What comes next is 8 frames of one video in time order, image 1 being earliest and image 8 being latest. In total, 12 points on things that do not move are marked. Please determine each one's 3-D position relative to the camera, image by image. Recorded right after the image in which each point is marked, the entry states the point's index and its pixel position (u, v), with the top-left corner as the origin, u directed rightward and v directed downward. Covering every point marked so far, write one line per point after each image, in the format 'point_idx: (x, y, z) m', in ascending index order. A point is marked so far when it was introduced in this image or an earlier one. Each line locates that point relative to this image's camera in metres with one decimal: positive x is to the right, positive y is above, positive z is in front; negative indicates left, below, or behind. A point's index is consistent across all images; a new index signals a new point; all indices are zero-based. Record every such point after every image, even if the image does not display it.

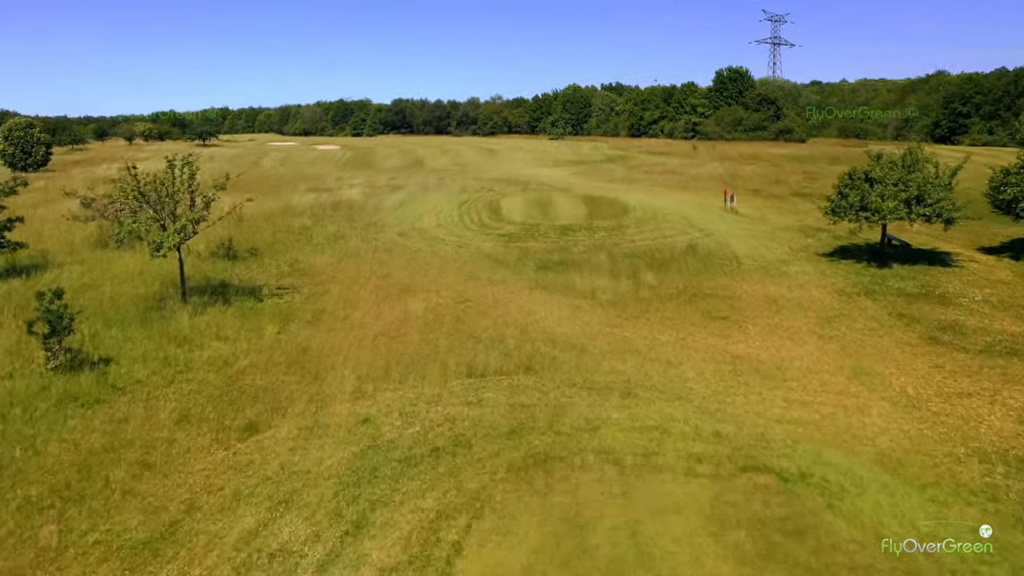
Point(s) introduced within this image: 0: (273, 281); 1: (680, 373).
0: (-5.1, +0.1, +17.3) m
1: (+2.4, -1.2, +11.7) m
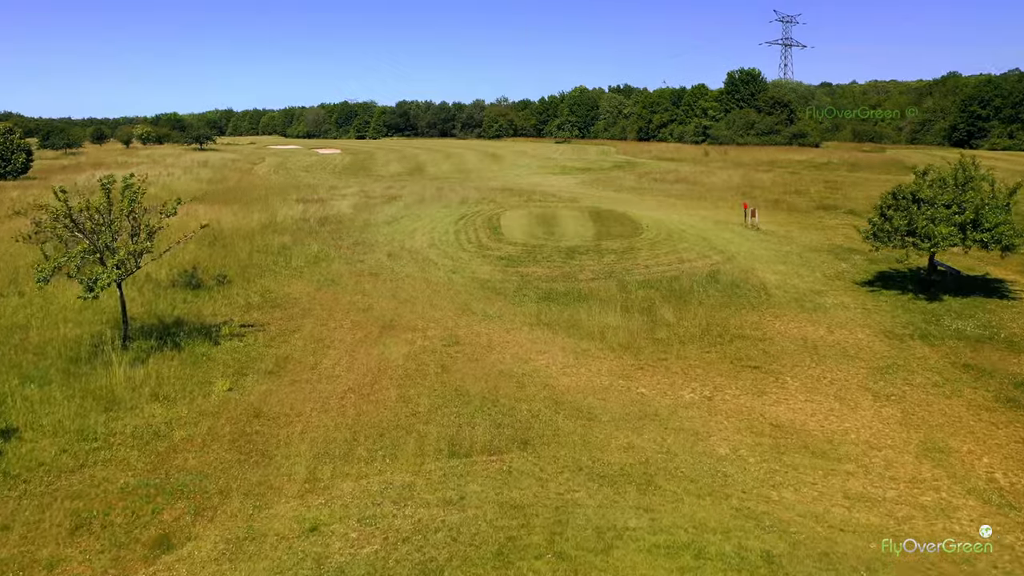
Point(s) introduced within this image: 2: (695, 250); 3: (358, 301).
0: (-5.1, -0.5, +15.2) m
1: (+2.3, -1.9, +9.5) m
2: (+4.5, +0.9, +20.0) m
3: (-3.2, -0.3, +16.8) m
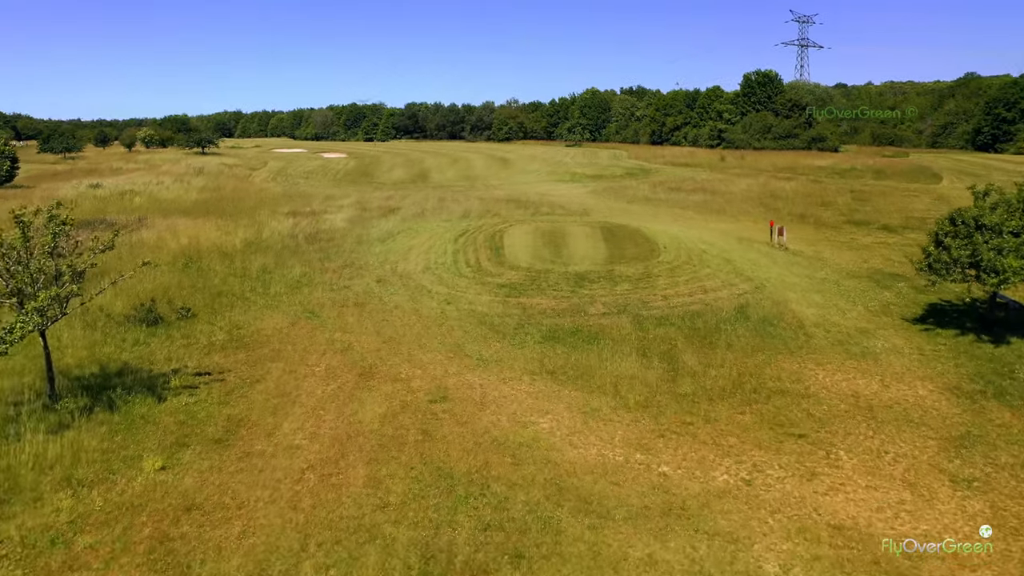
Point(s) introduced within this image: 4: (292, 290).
0: (-5.1, -1.2, +13.2) m
1: (+2.2, -2.6, +7.4) m
2: (+4.5, +0.2, +17.8) m
3: (-3.2, -0.9, +14.8) m
4: (-4.9, 0.0, +18.3) m
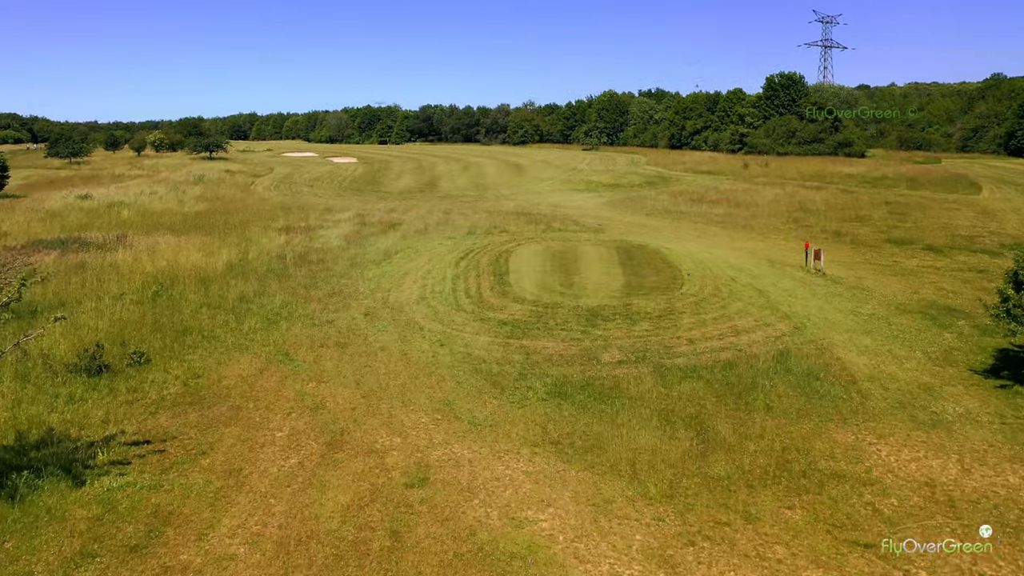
0: (-5.2, -1.9, +11.2) m
1: (+2.1, -3.3, +5.3) m
2: (+4.6, -0.5, +15.6) m
3: (-3.2, -1.6, +12.7) m
4: (-4.9, -0.7, +16.3) m
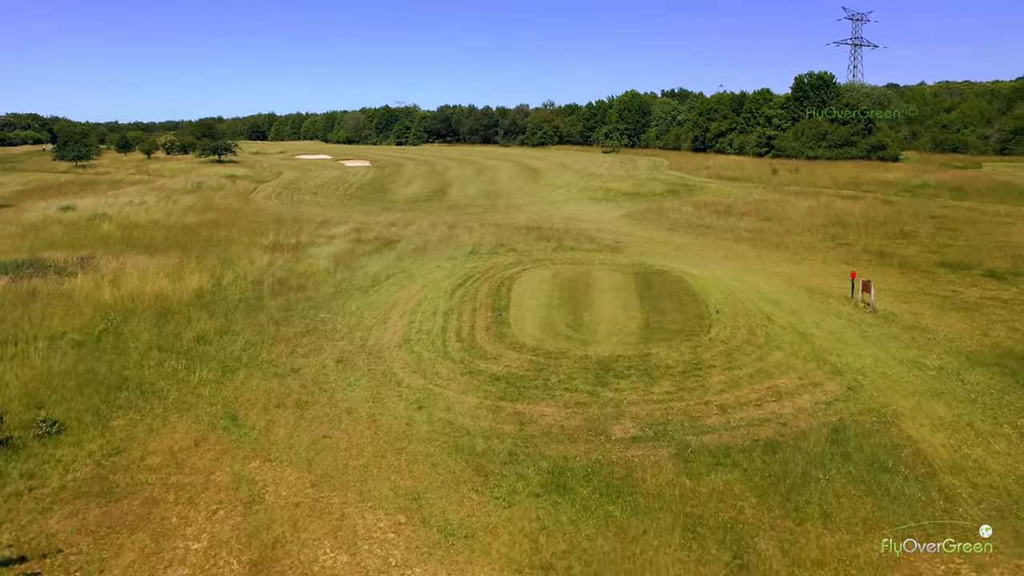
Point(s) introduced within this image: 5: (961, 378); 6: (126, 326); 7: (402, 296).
0: (-5.4, -2.6, +8.8) m
1: (+1.7, -4.0, +2.7) m
2: (+4.5, -1.3, +13.0) m
3: (-3.3, -2.4, +10.3) m
4: (-4.9, -1.5, +13.9) m
5: (+7.1, -1.4, +13.0) m
6: (-7.7, -0.7, +16.3) m
7: (-2.5, -0.2, +18.8) m
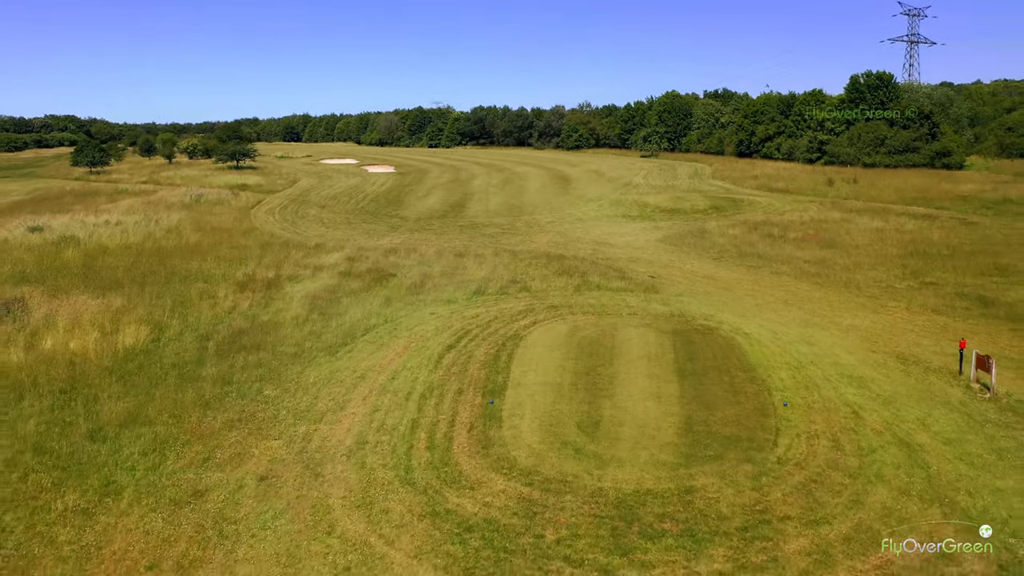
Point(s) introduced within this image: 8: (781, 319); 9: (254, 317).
0: (-5.8, -3.7, +5.1) m
1: (+1.0, -5.3, -1.4) m
2: (+4.3, -2.5, +8.8) m
3: (-3.7, -3.5, +6.4) m
4: (-5.1, -2.6, +10.1) m
5: (+6.9, -2.7, +8.6) m
6: (-7.7, -1.8, +12.7) m
7: (-2.5, -1.3, +14.8) m
8: (+5.9, -0.7, +17.8) m
9: (-5.7, -0.6, +18.1) m
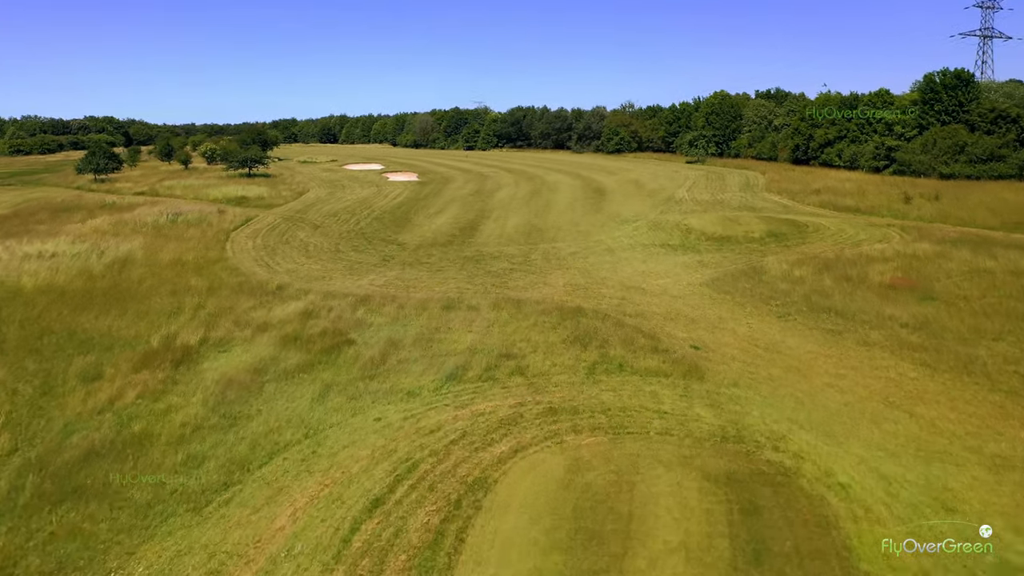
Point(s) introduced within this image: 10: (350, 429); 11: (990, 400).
0: (-6.8, -5.2, -0.2) m
1: (-0.5, -6.8, -7.0) m
2: (+3.4, -4.0, +3.0) m
3: (-4.7, -5.0, +1.1) m
4: (-5.9, -4.1, +4.8) m
5: (+6.0, -4.3, +2.7) m
6: (-8.4, -3.3, +7.5) m
7: (-3.0, -2.8, +9.4) m
8: (+5.5, -2.2, +11.9) m
9: (-6.0, -2.1, +12.9) m
10: (-2.5, -2.1, +12.6) m
11: (+8.0, -1.9, +13.6) m
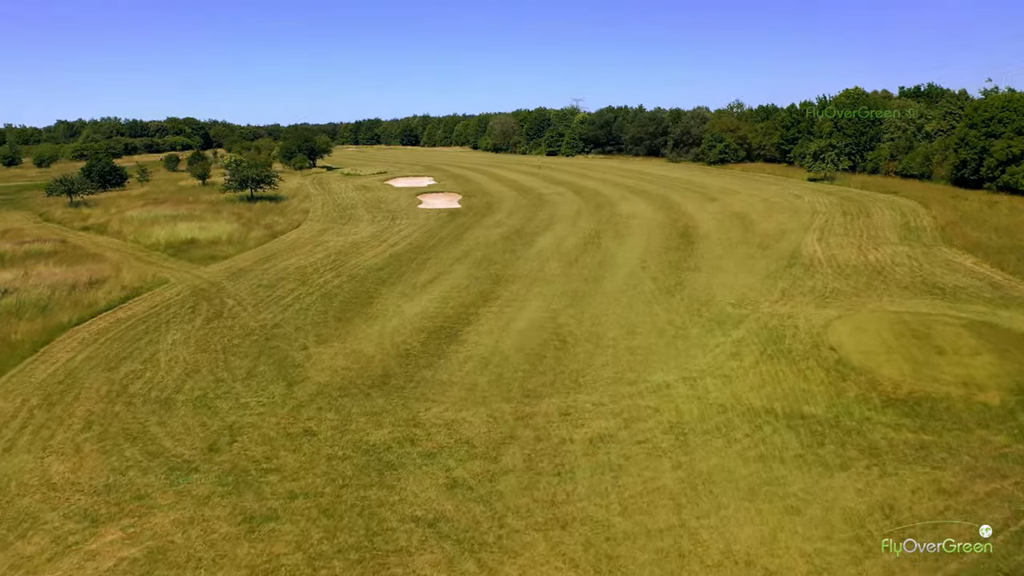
0: (-11.1, -8.8, -13.4) m
1: (-5.6, -10.5, -20.9) m
2: (-0.5, -7.9, -11.5) m
3: (-8.7, -8.6, -12.4) m
4: (-9.5, -7.7, -8.6) m
5: (+2.1, -8.1, -12.1) m
6: (-11.6, -6.8, -5.6) m
7: (-6.0, -6.5, -4.4) m
8: (+2.7, -6.1, -3.0) m
9: (-8.6, -5.6, -0.6) m
10: (-5.1, -5.8, -1.3) m
11: (+5.4, -5.8, -1.6) m
